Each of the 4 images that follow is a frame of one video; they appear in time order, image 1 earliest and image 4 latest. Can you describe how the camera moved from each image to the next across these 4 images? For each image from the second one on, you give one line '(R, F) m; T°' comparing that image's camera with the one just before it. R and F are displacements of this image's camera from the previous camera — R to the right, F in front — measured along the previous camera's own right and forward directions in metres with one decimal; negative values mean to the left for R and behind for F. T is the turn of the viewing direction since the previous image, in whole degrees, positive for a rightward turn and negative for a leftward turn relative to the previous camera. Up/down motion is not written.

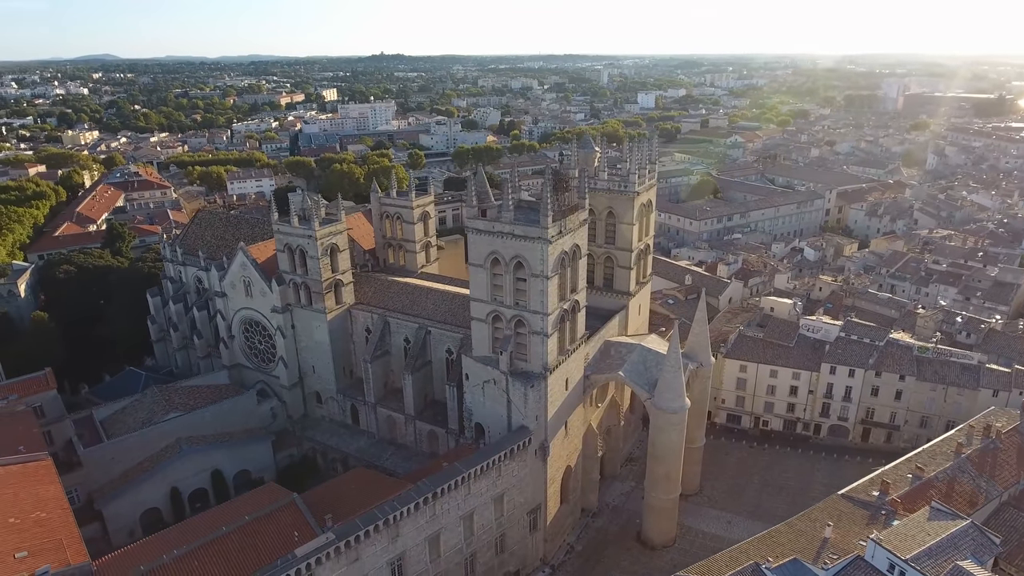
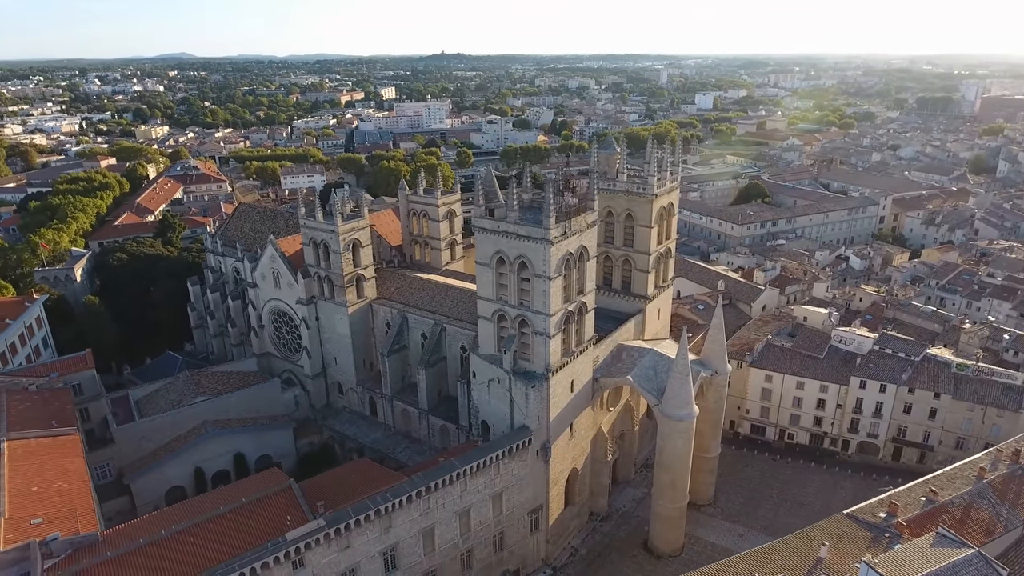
(+2.2, 0.0) m; -5°
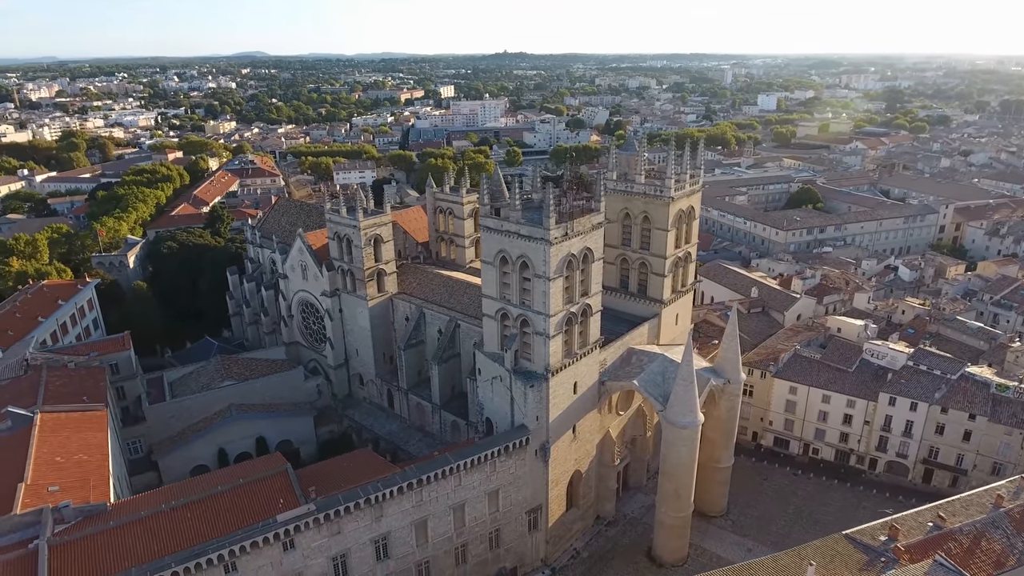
(+2.4, 0.0) m; -5°
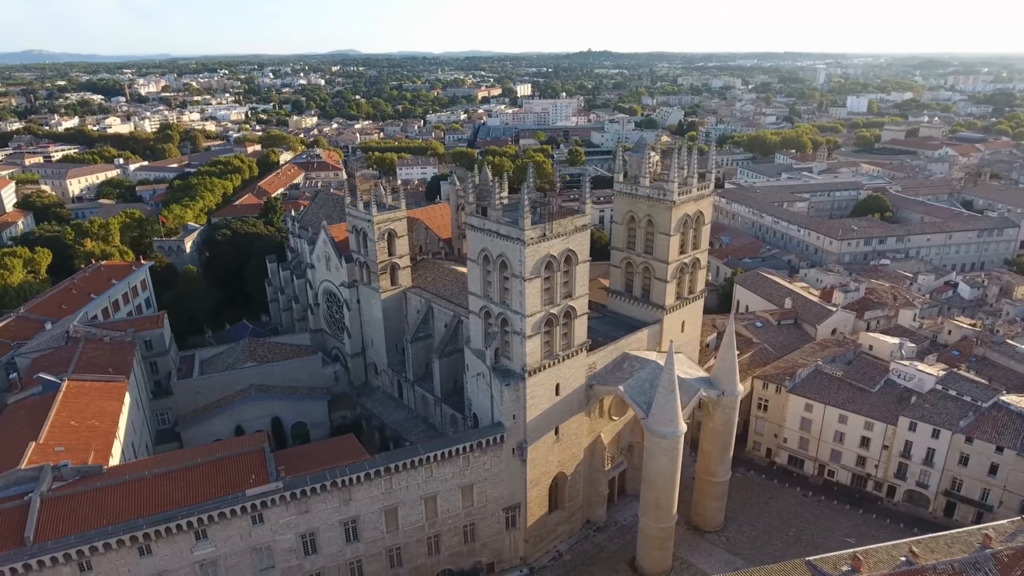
(+4.3, 0.0) m; -7°
